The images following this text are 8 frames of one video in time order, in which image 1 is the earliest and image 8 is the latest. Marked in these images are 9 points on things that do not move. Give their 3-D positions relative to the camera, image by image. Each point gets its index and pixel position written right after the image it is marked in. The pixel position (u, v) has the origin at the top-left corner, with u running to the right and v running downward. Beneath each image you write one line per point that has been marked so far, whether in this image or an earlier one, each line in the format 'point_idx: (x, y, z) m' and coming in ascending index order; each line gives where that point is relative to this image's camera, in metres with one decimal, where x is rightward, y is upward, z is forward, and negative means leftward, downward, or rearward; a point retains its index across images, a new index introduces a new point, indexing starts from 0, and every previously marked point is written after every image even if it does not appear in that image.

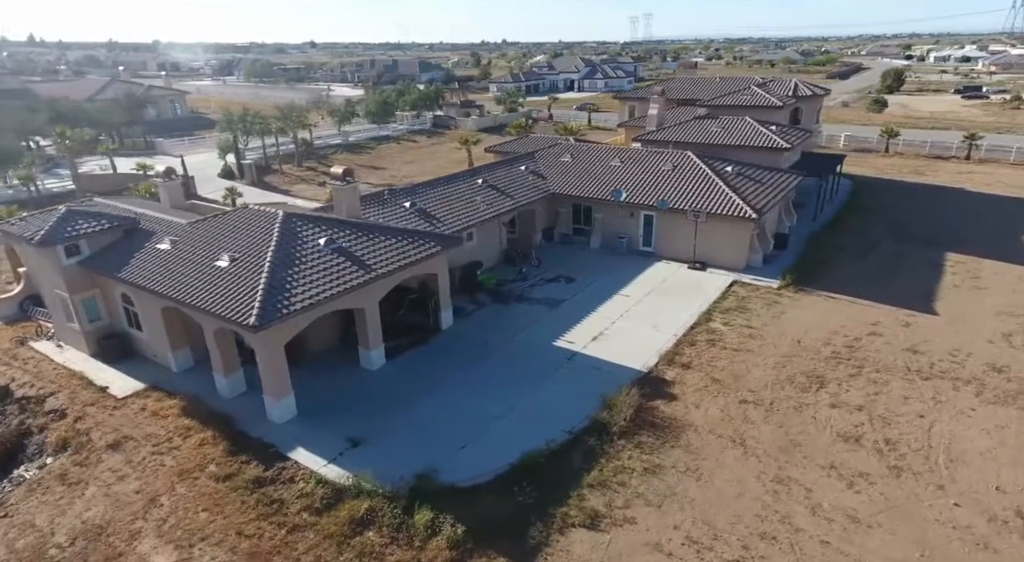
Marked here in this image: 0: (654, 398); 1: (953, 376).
0: (+4.0, -3.3, +17.7) m
1: (+13.3, -2.9, +18.9) m
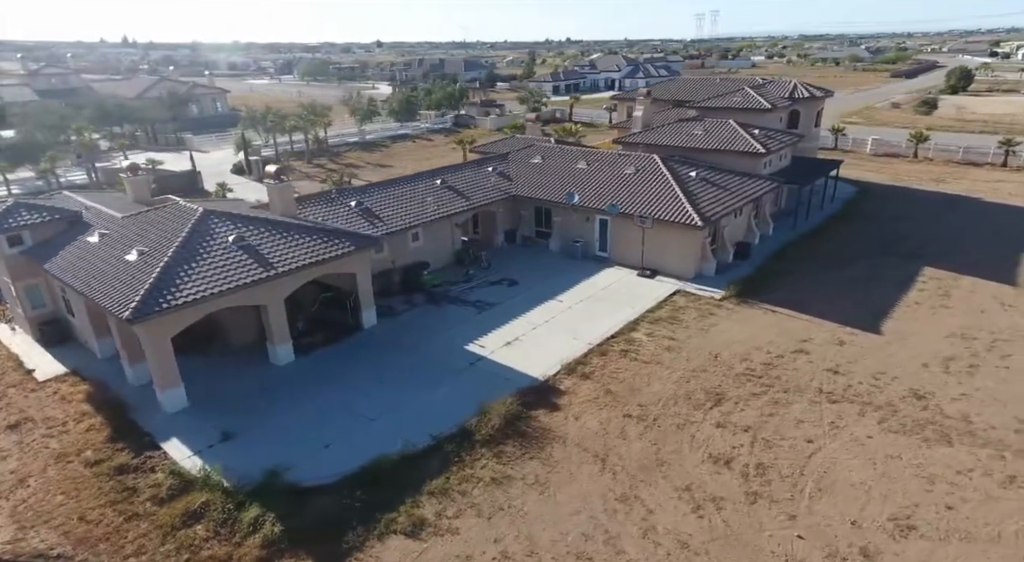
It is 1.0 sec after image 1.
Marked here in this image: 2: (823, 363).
0: (+0.7, -3.5, +17.4) m
1: (+10.0, -3.4, +17.8) m
2: (+9.8, -2.6, +19.8) m
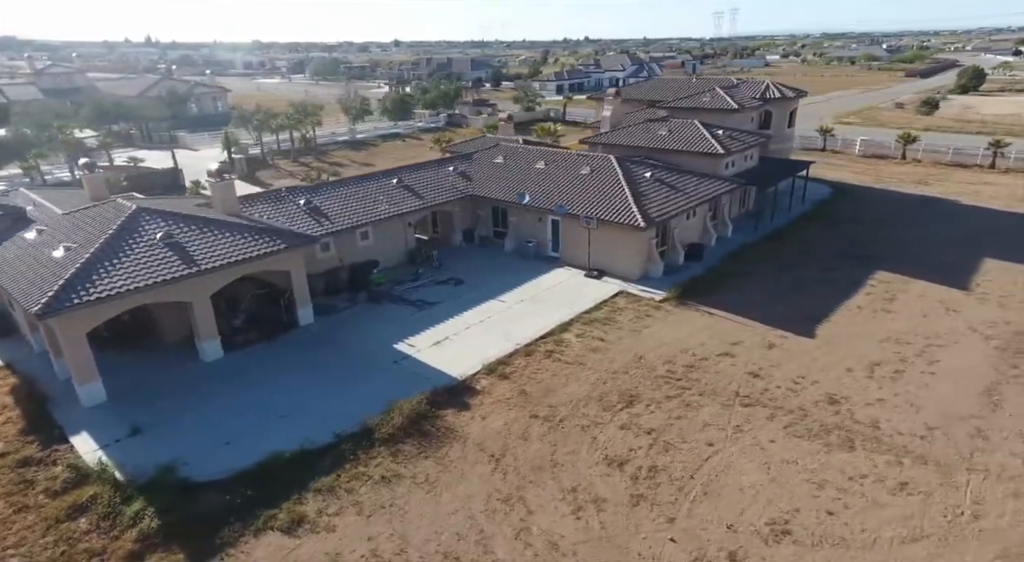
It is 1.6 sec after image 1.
0: (-1.9, -3.5, +17.5) m
1: (+7.5, -3.5, +17.7) m
2: (+7.3, -2.7, +19.6) m
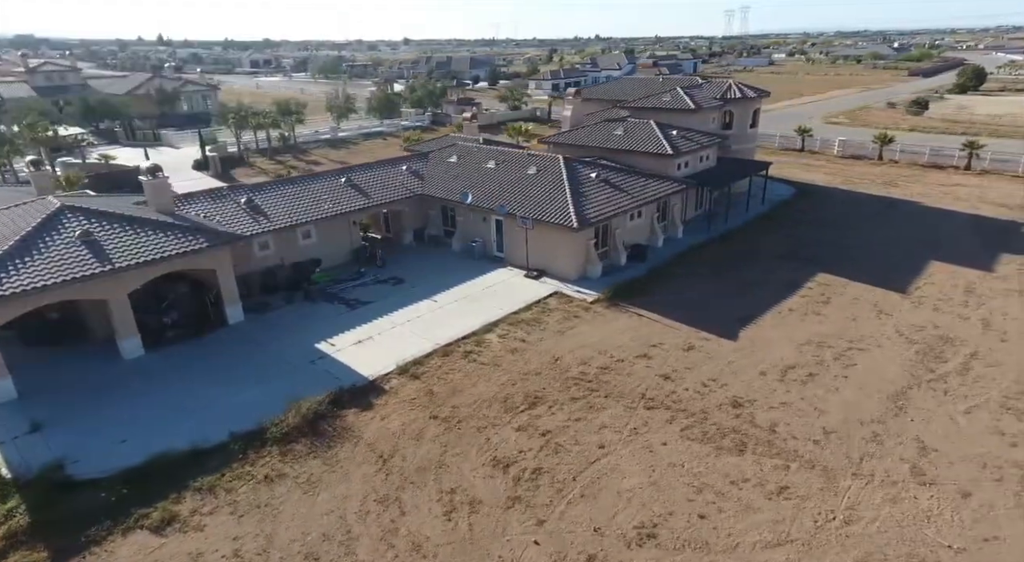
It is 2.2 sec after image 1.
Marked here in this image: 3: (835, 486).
0: (-4.6, -3.5, +17.5) m
1: (+4.7, -3.6, +17.6) m
2: (+4.6, -2.7, +19.5) m
3: (+7.5, -4.8, +14.5) m
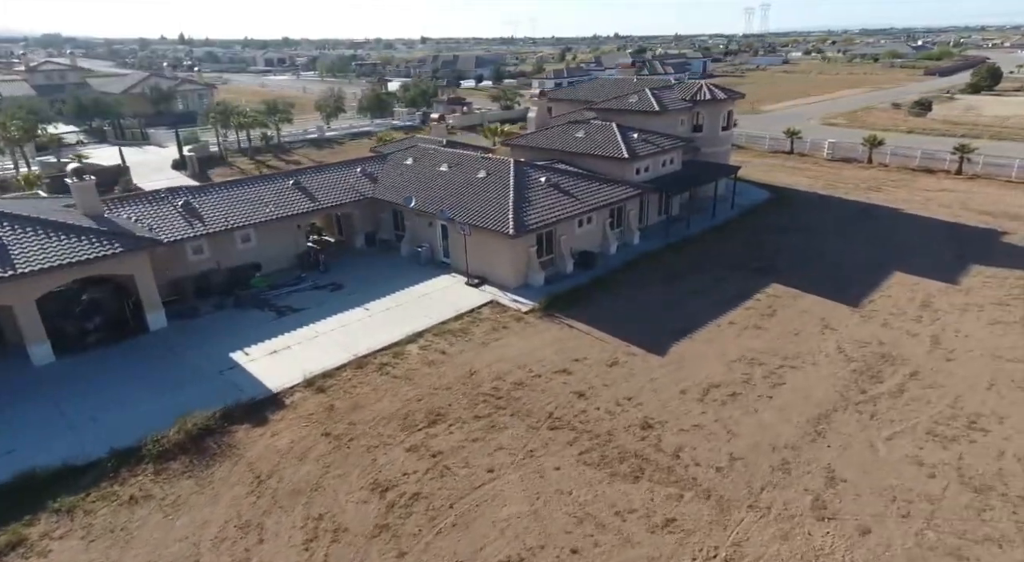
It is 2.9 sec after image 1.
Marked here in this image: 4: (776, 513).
0: (-7.4, -3.8, +16.9) m
1: (+2.0, -3.9, +16.7) m
2: (+1.9, -3.1, +18.7) m
3: (+4.6, -5.2, +13.5) m
4: (+5.8, -5.1, +13.7) m
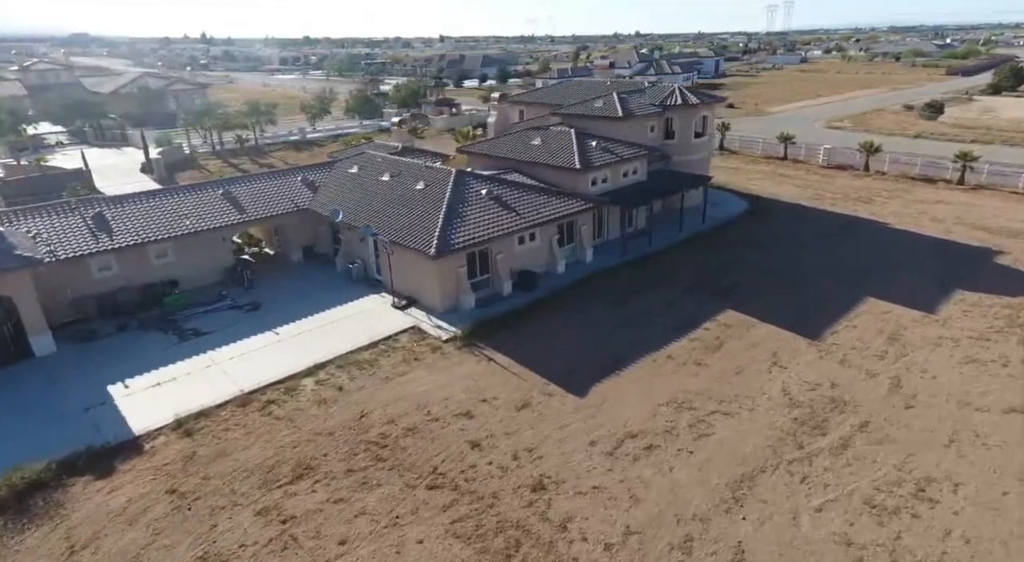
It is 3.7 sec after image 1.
0: (-10.3, -4.6, +15.0) m
1: (-1.0, -4.8, +14.5) m
2: (-1.0, -4.0, +16.5) m
3: (+1.6, -6.1, +11.3) m
4: (+2.7, -6.0, +11.4) m
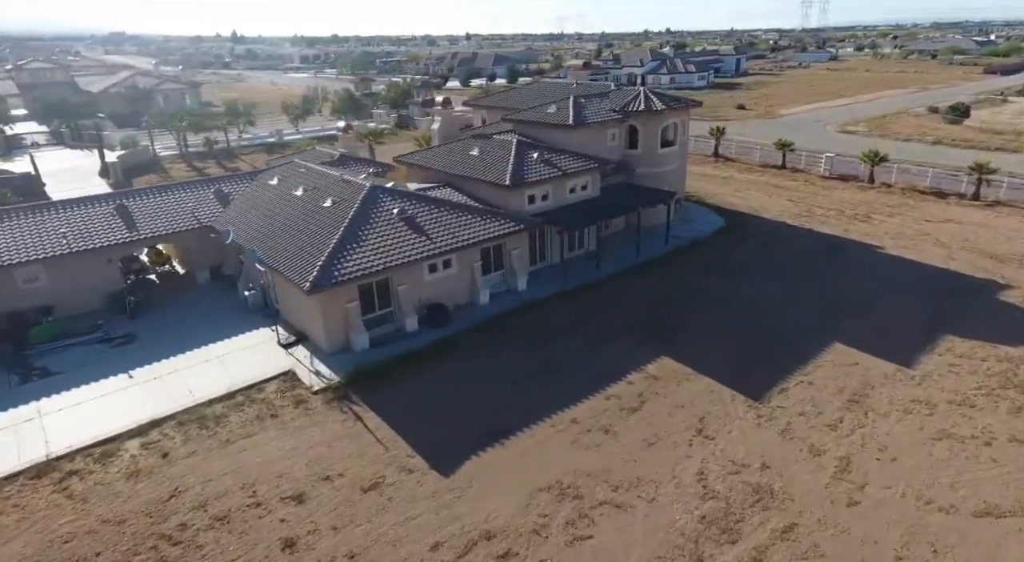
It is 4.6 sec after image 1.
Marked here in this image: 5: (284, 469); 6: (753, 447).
0: (-14.0, -5.7, +12.2) m
1: (-4.7, -6.0, +11.3) m
2: (-4.6, -5.2, +13.3) m
3: (-2.3, -7.3, +8.0) m
4: (-1.1, -7.3, +8.1) m
5: (-5.4, -4.5, +15.0) m
6: (+6.1, -4.1, +15.7) m
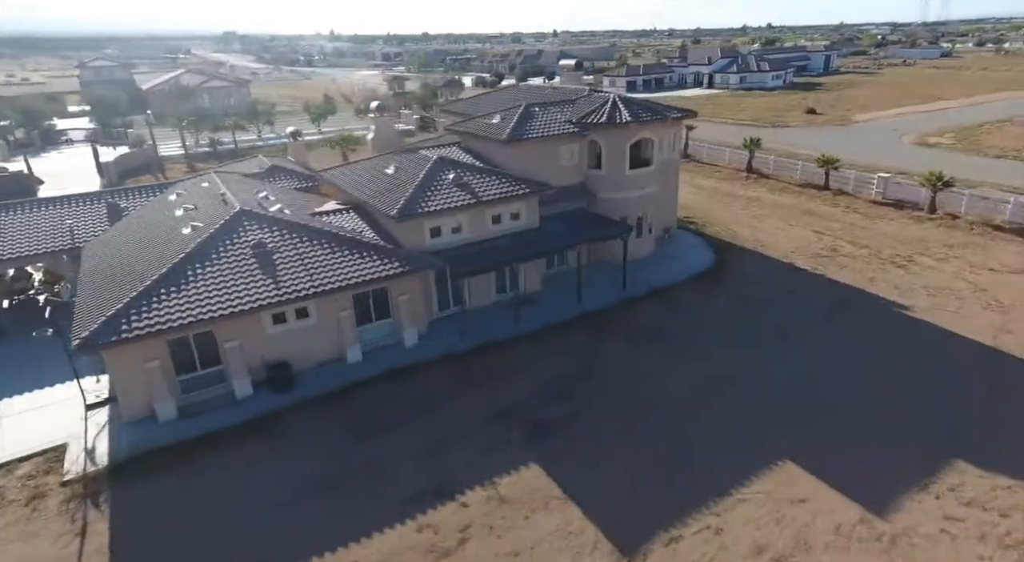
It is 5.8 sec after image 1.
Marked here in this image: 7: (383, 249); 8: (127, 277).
0: (-19.3, -6.7, +9.6) m
1: (-10.2, -7.4, +7.5) m
2: (-9.8, -6.6, +9.4) m
3: (-8.3, -8.9, +3.9) m
4: (-7.1, -8.9, +3.8) m
5: (-10.3, -5.9, +11.2) m
6: (+1.2, -6.1, +10.4) m
7: (-4.0, +1.0, +19.6) m
8: (-11.0, +0.2, +17.9) m
